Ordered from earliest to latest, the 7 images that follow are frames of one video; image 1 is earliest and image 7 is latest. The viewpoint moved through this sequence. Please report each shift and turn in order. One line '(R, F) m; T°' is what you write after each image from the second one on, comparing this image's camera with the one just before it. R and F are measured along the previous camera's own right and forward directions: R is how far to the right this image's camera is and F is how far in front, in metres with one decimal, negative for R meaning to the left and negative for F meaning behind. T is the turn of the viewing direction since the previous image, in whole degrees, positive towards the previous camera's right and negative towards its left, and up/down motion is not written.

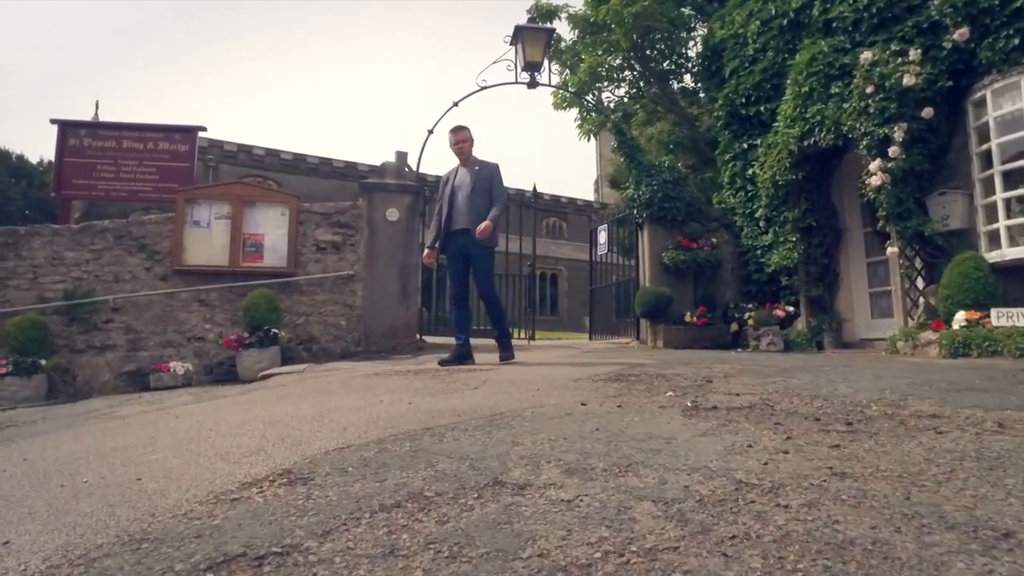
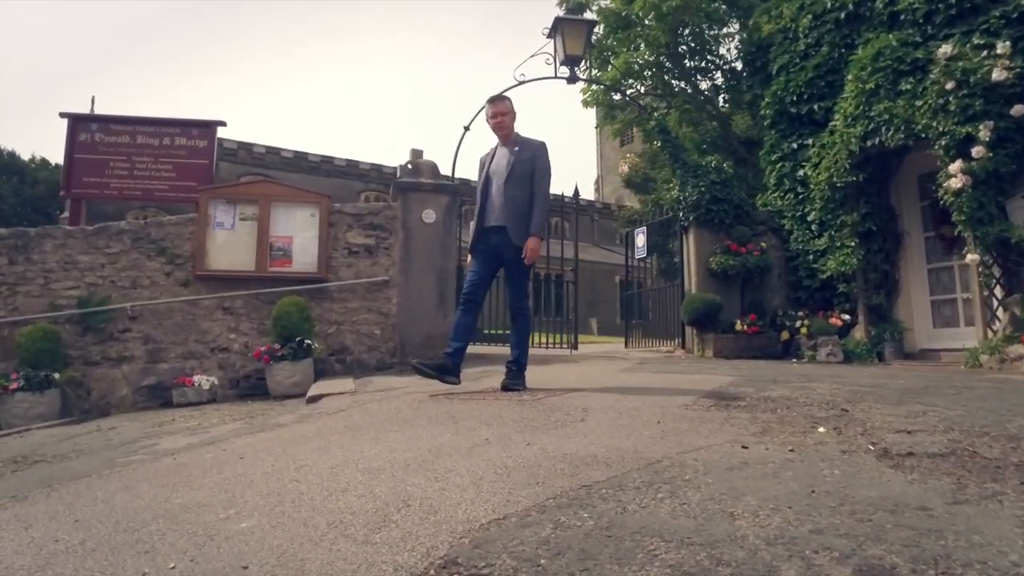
(-0.6, +0.6) m; +1°
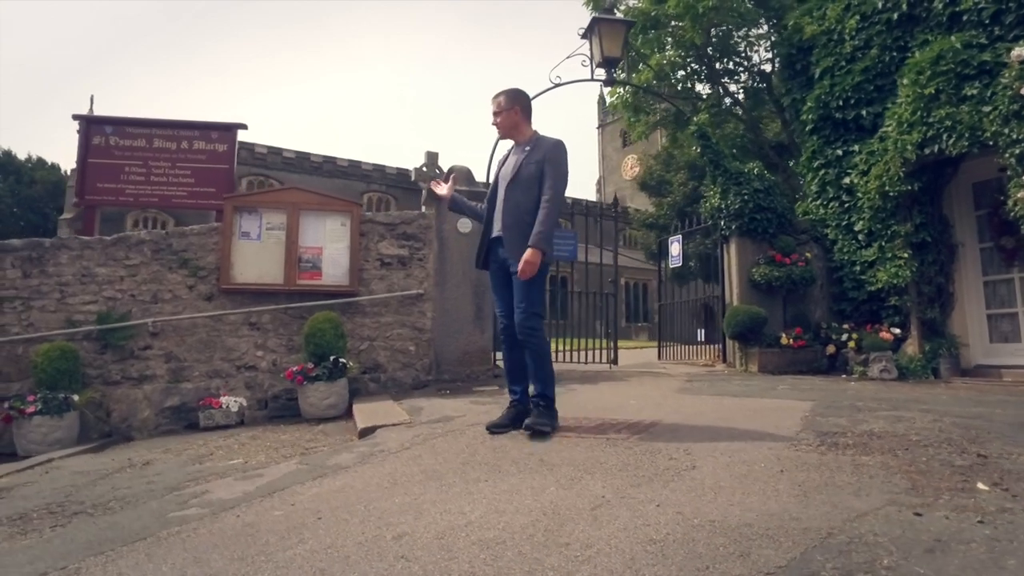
(-0.5, +0.4) m; +1°
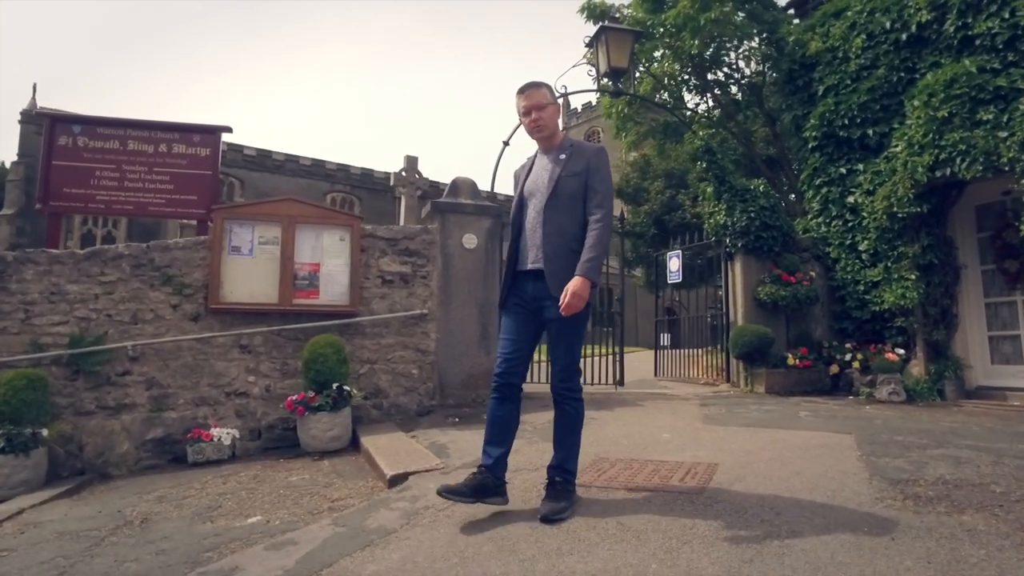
(-0.6, +0.4) m; +4°
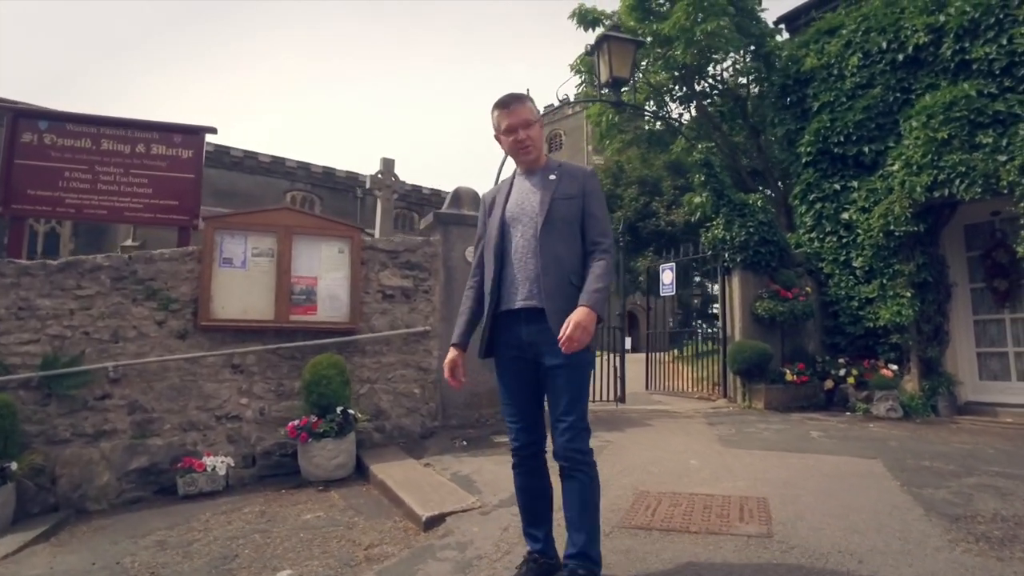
(-0.6, +0.3) m; +4°
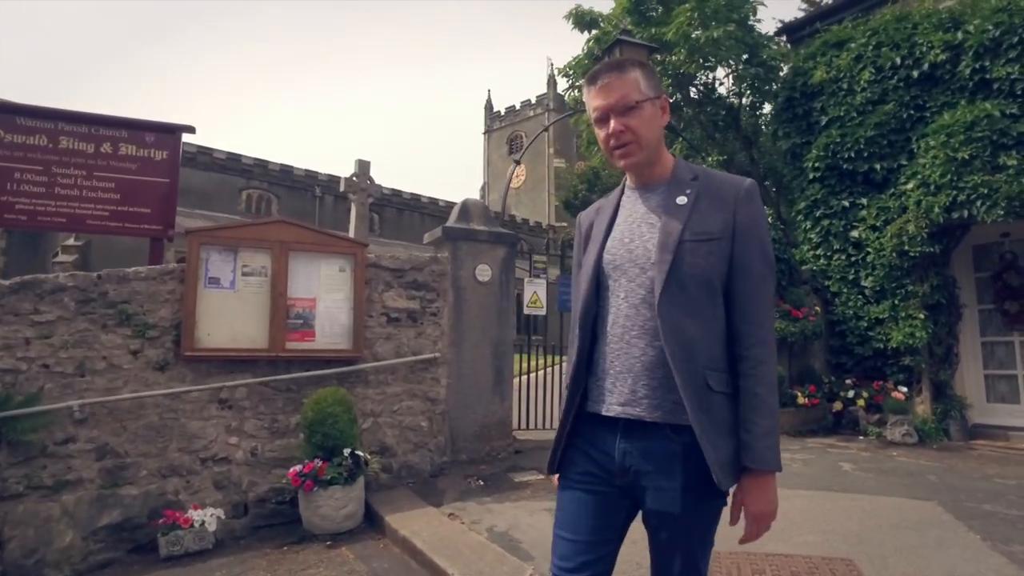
(-0.6, +0.6) m; +4°
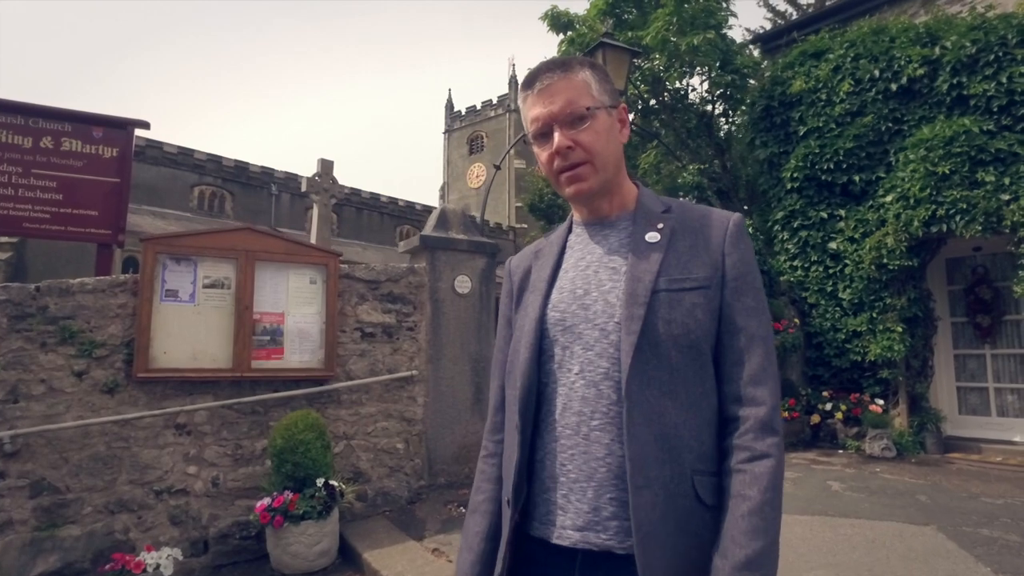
(-0.2, +0.4) m; +4°
